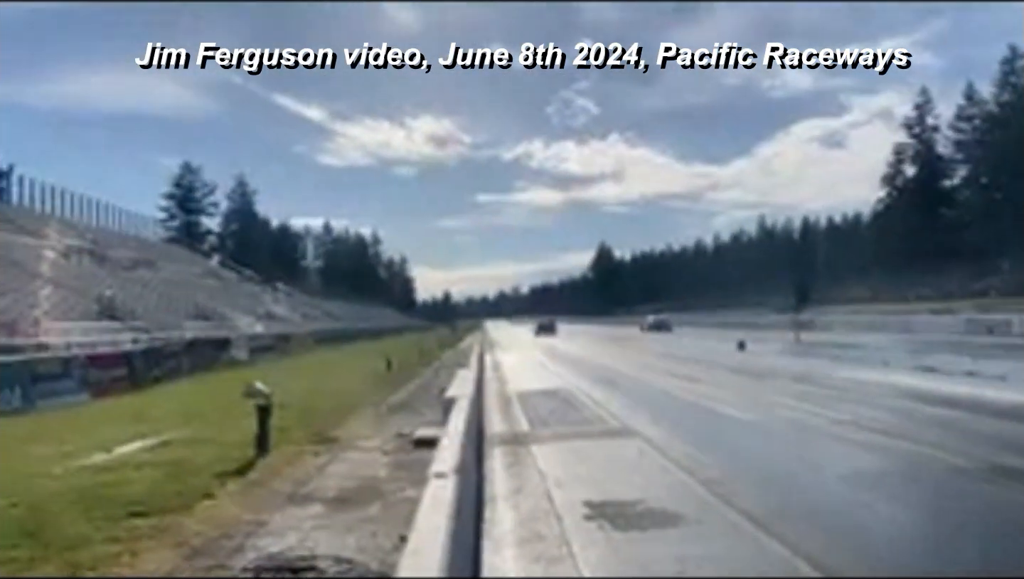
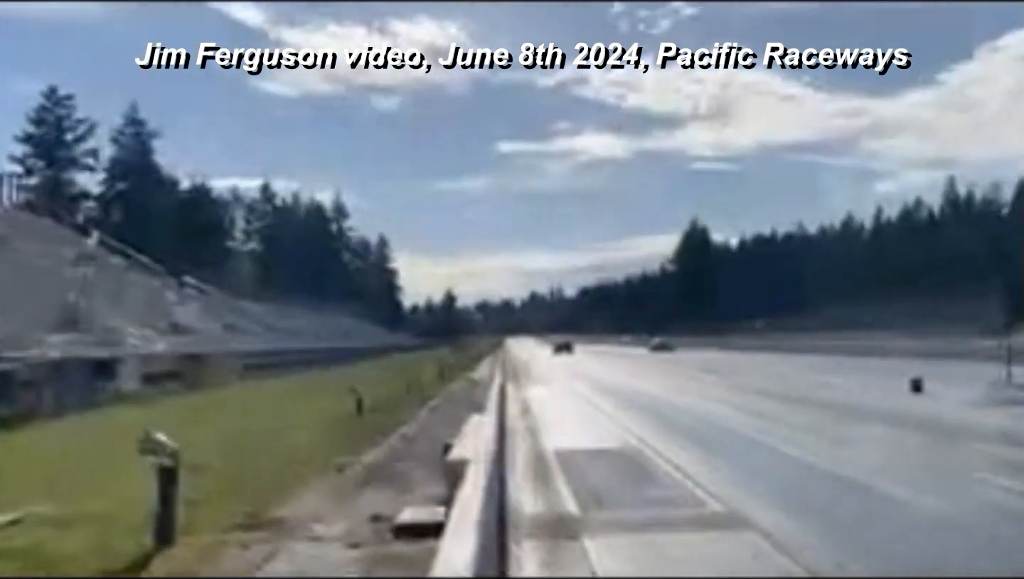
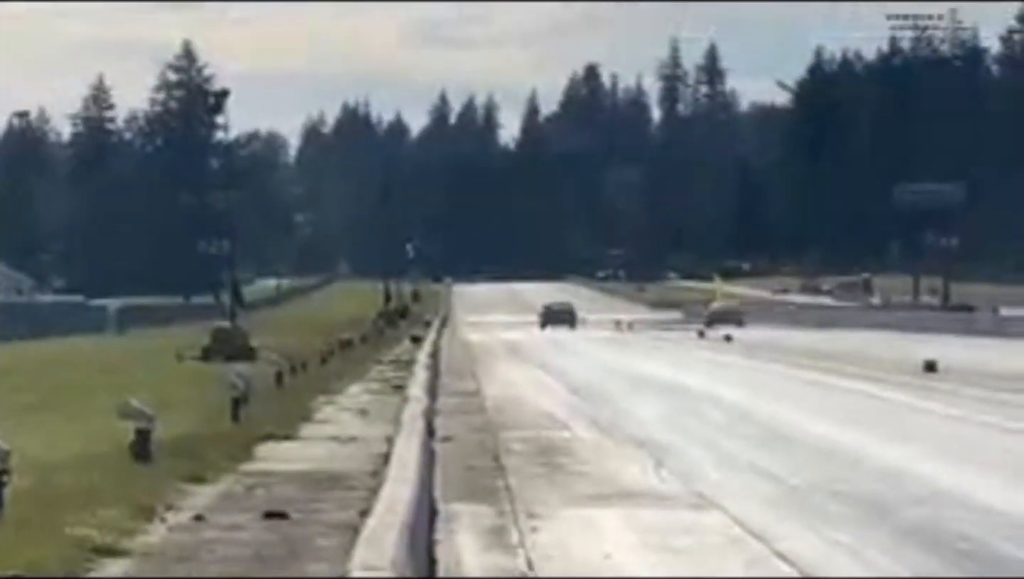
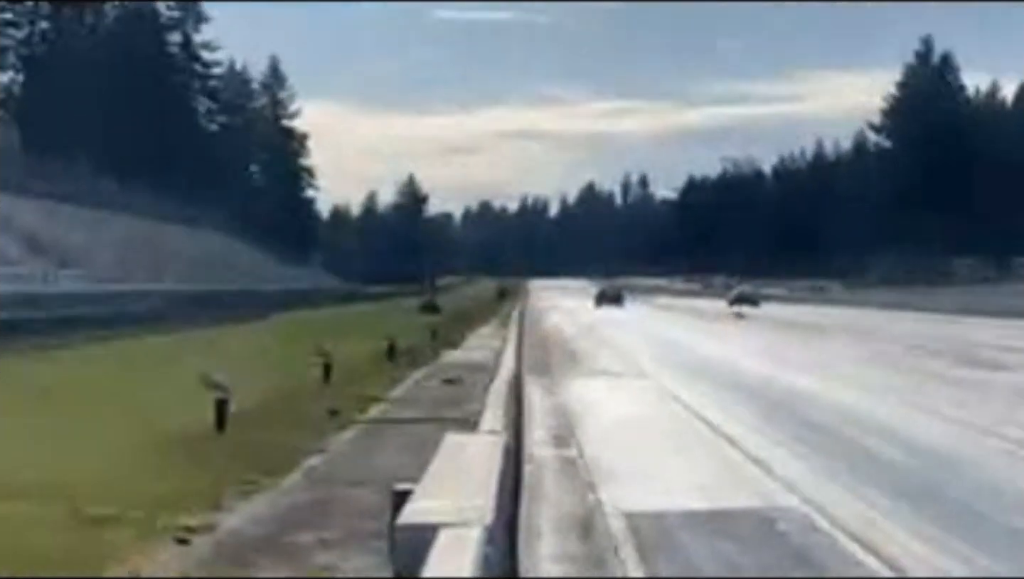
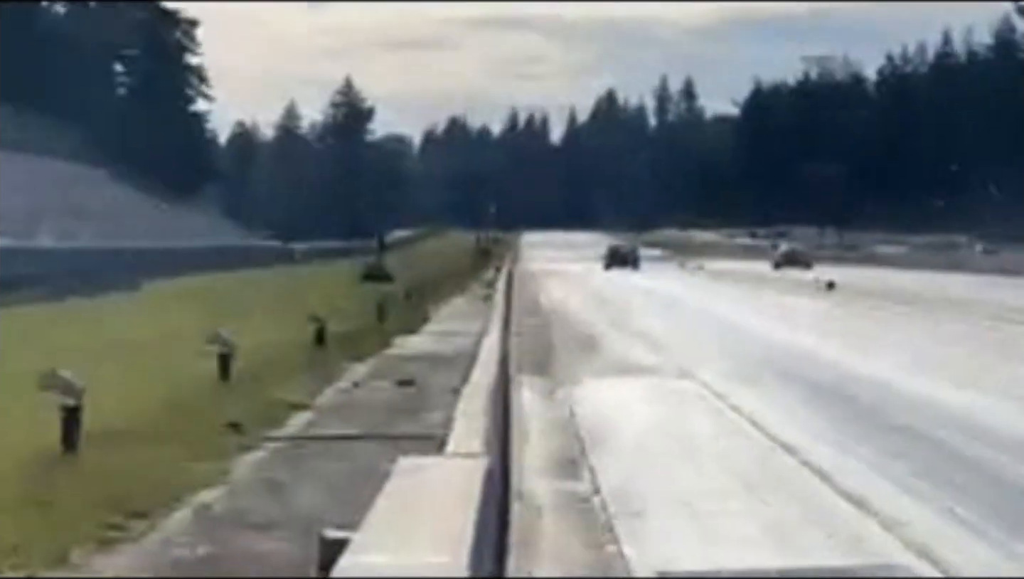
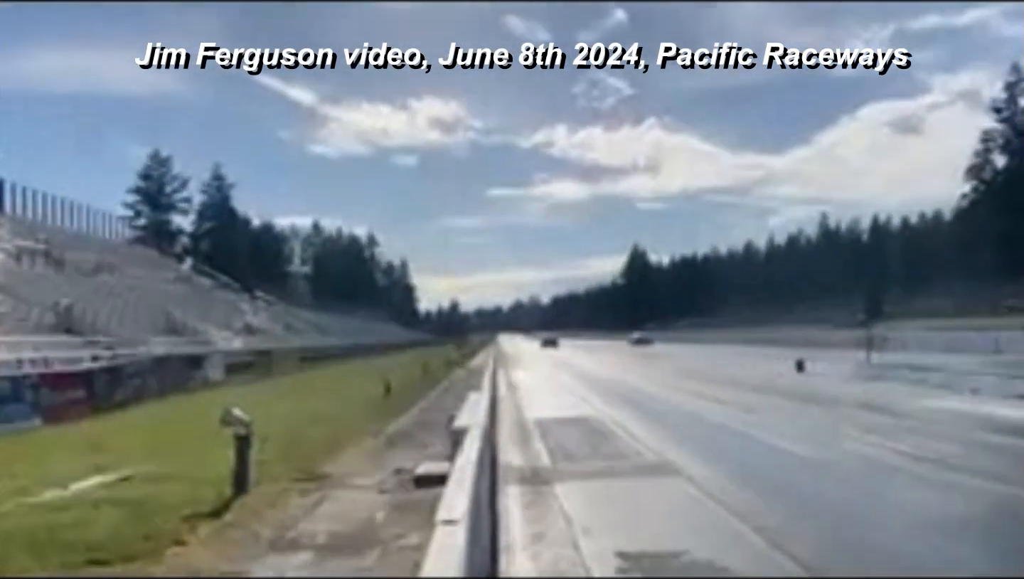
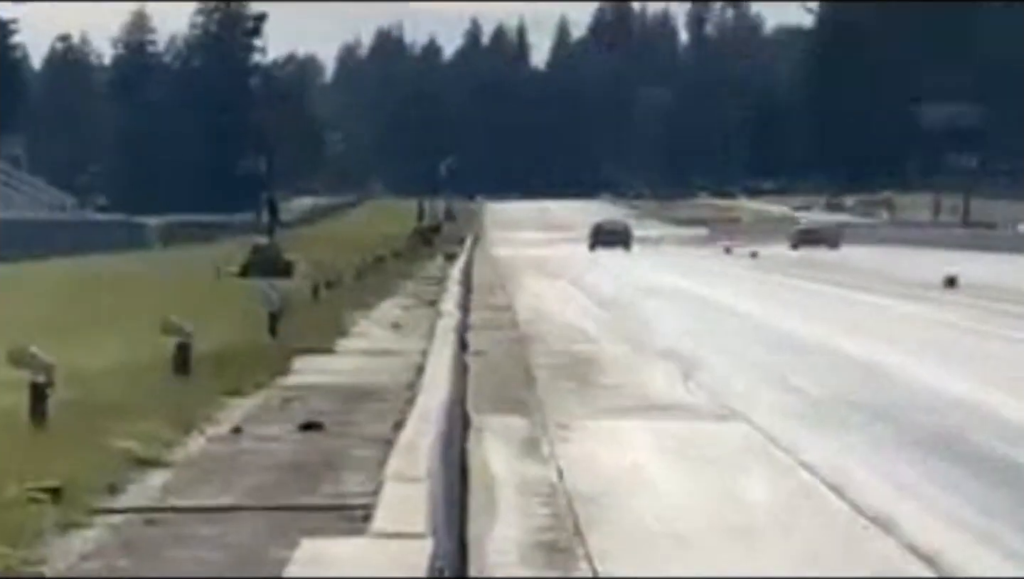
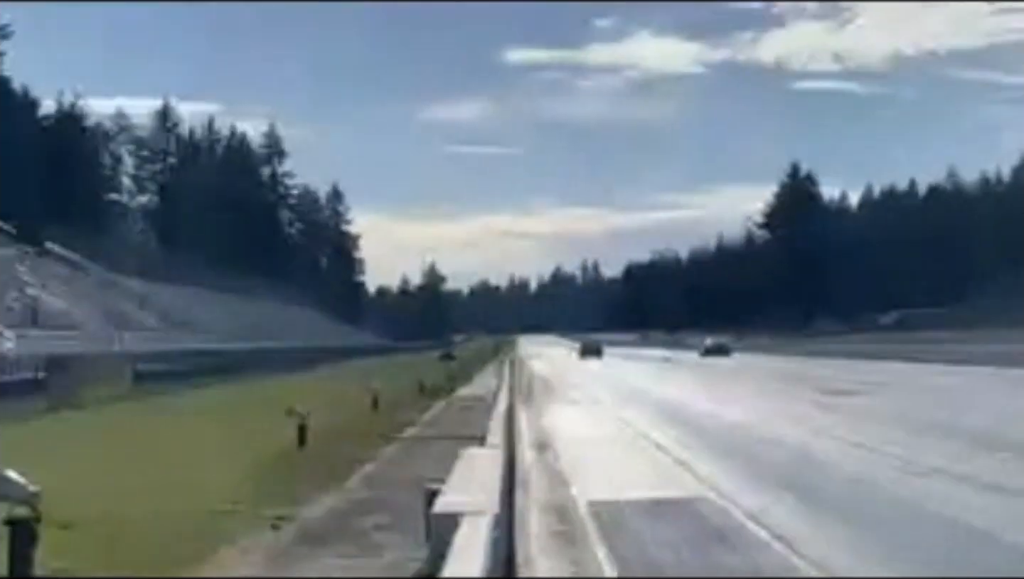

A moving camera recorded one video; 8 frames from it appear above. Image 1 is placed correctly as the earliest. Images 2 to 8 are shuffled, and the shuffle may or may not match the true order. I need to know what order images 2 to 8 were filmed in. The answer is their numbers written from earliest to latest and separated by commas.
6, 2, 8, 4, 5, 7, 3
